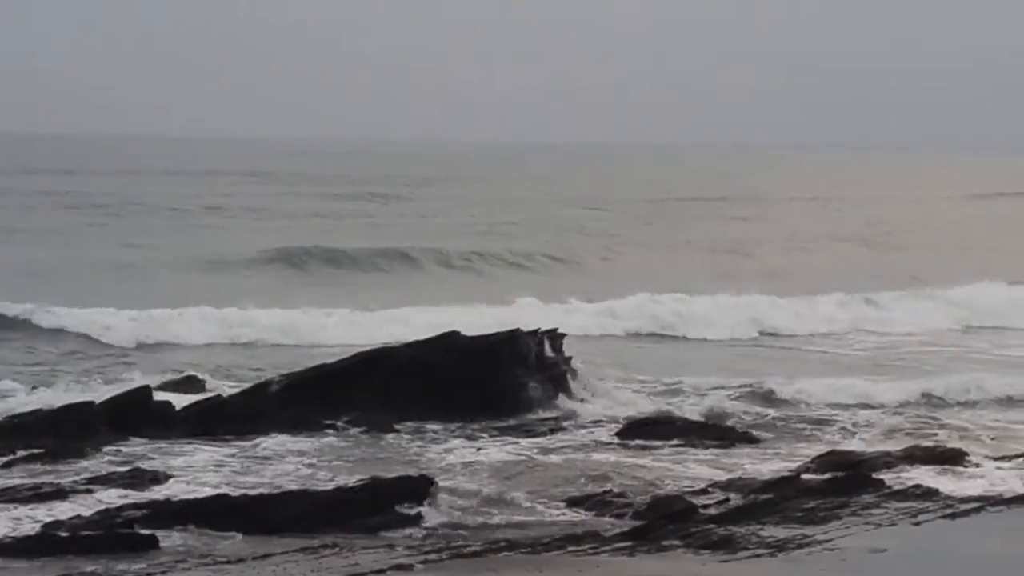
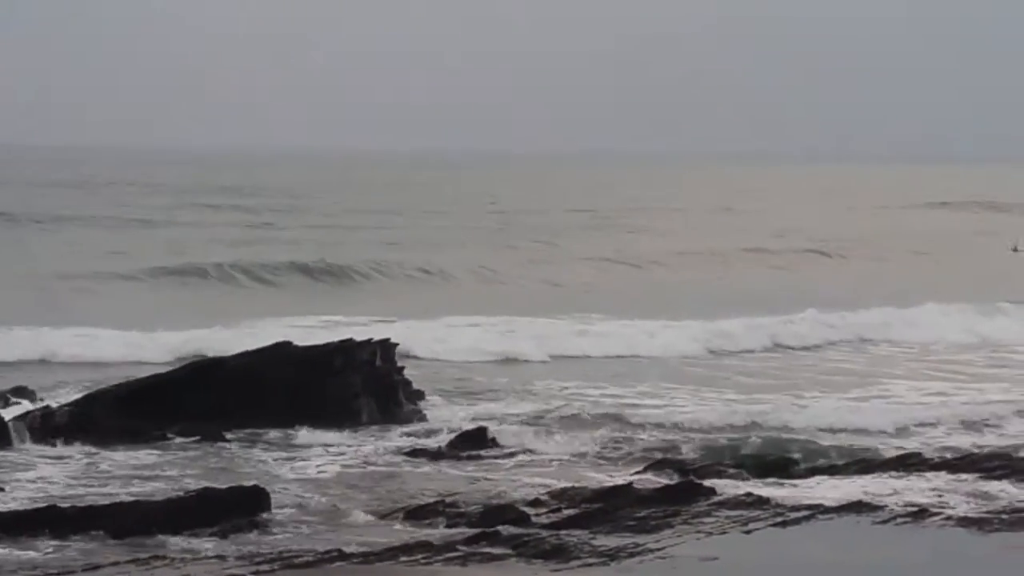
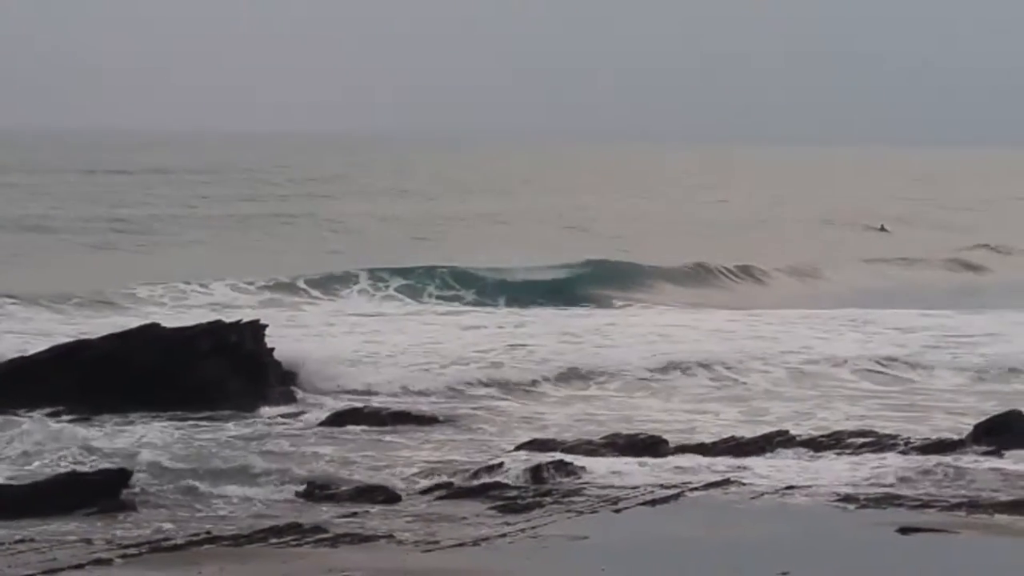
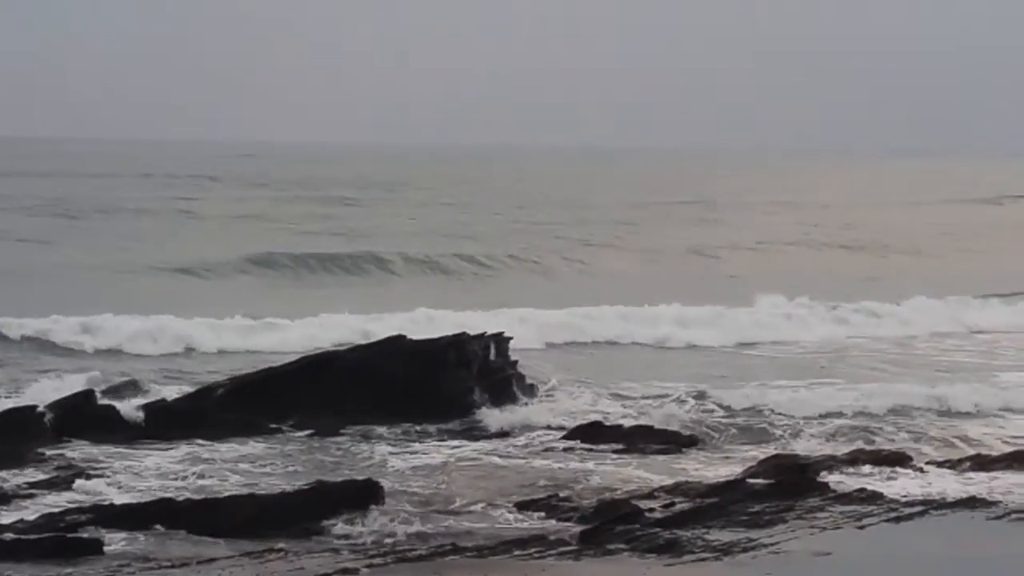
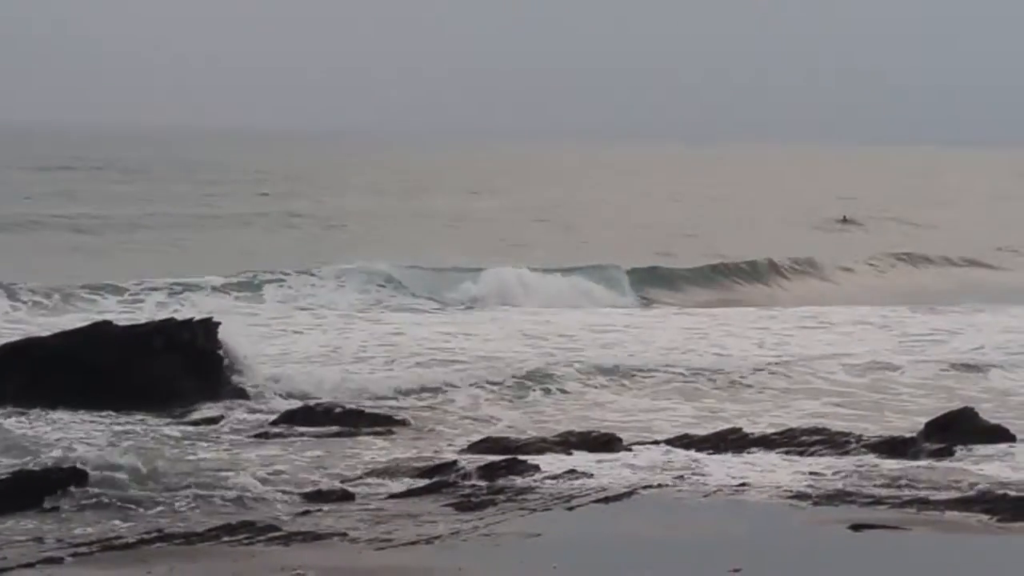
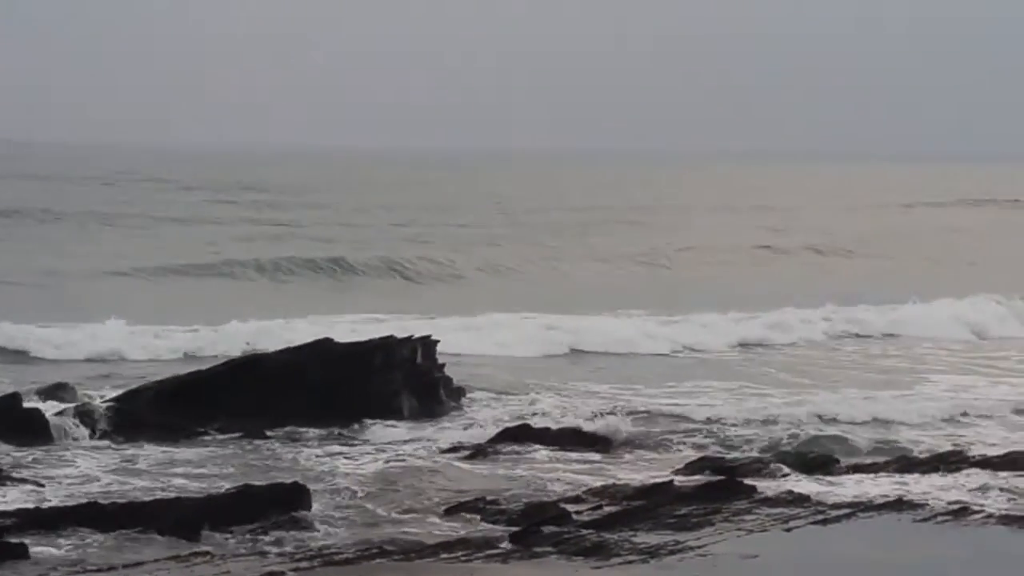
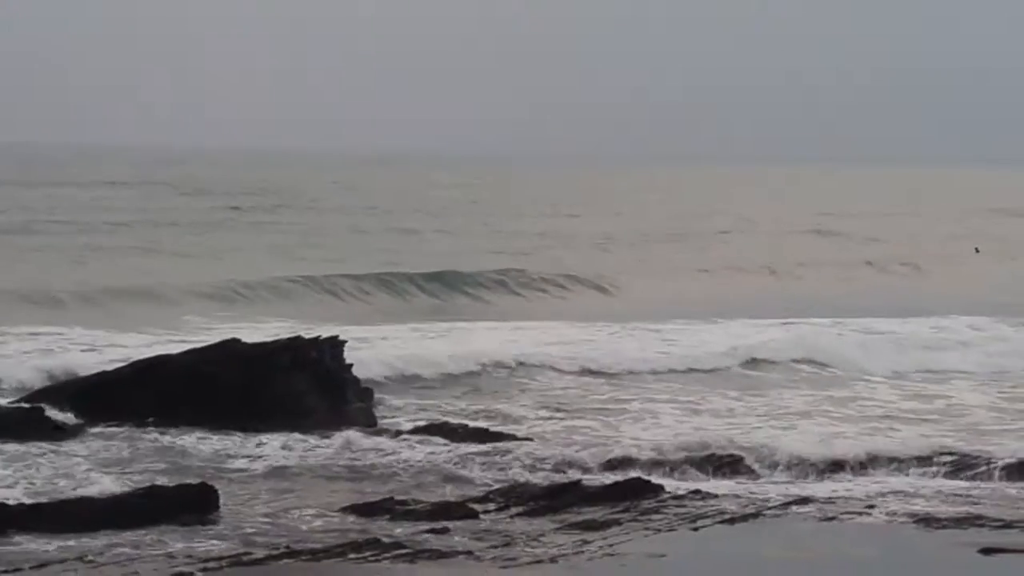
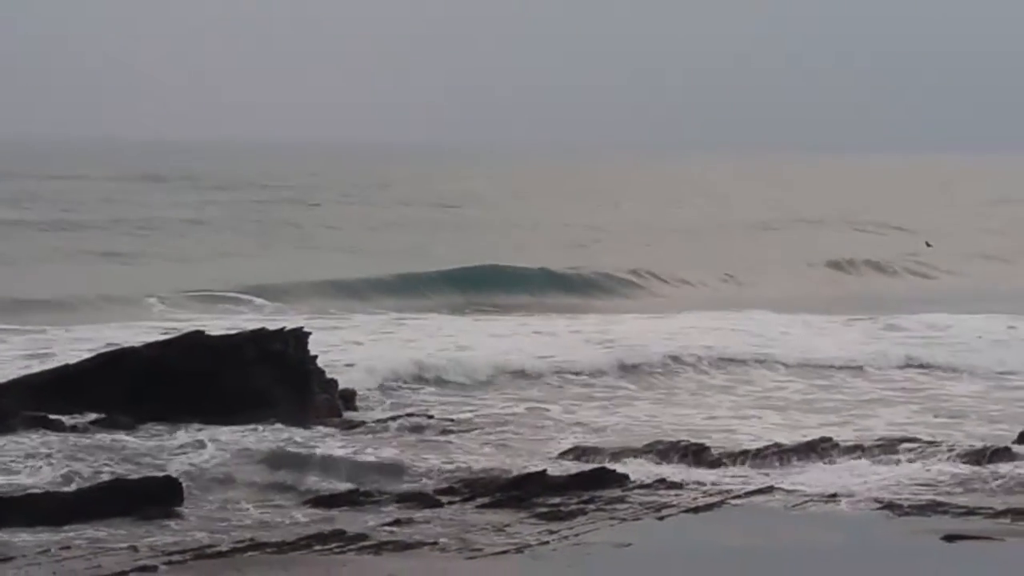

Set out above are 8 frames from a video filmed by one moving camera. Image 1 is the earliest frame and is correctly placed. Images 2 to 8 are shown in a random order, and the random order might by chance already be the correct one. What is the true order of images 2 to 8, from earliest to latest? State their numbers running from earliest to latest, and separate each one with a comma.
4, 6, 2, 7, 8, 3, 5
